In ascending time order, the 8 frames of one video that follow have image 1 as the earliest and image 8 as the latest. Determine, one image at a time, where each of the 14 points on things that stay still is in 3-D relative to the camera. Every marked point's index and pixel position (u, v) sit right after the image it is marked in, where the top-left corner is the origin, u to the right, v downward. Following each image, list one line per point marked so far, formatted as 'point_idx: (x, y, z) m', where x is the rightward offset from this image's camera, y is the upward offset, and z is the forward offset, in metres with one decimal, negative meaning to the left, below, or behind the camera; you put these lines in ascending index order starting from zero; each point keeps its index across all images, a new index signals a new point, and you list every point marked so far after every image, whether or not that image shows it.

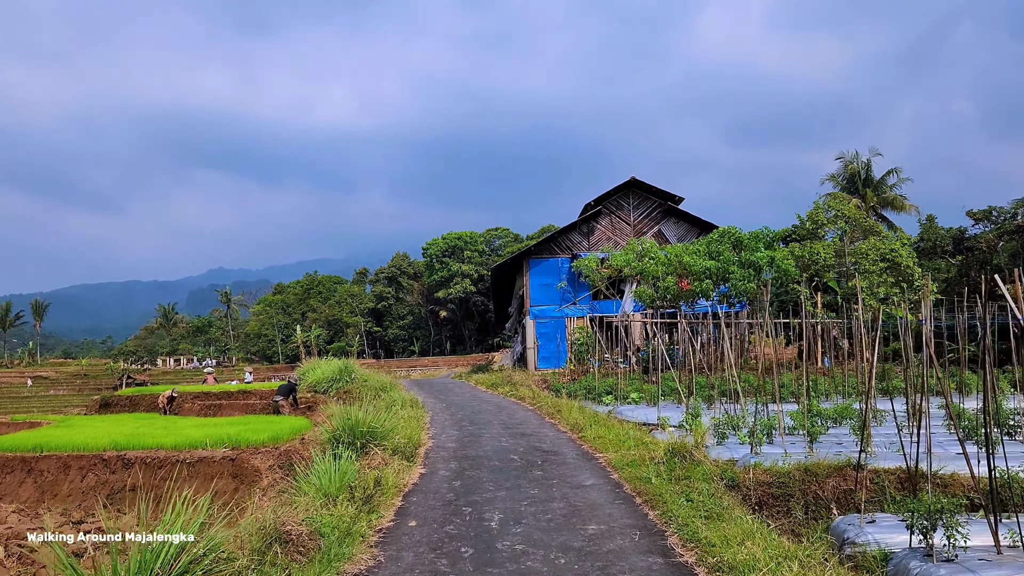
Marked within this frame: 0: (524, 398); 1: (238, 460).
0: (+0.3, -2.8, +15.2) m
1: (-2.8, -1.8, +6.4) m
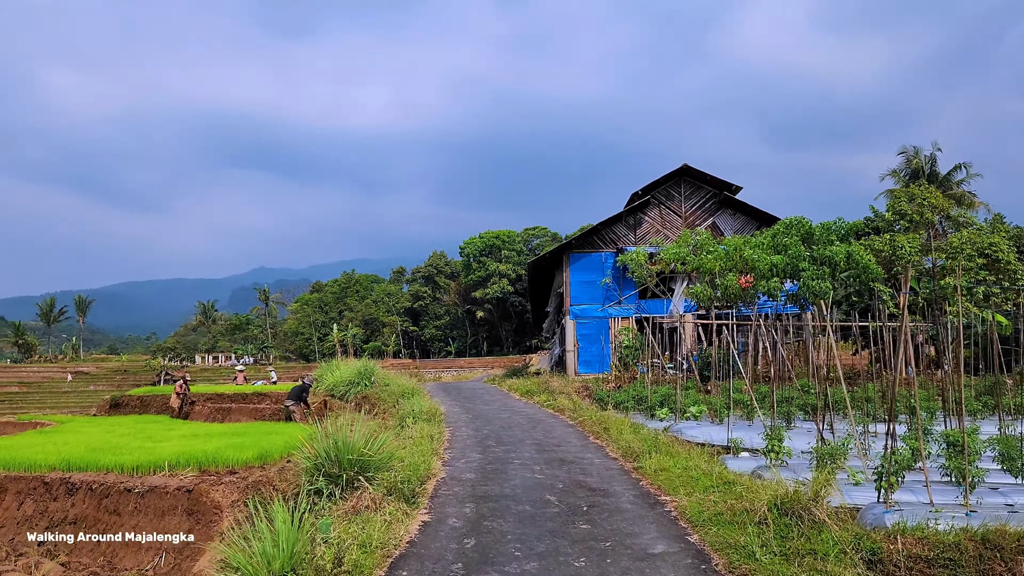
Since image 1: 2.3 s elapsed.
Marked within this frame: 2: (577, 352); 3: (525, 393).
0: (+1.2, -2.7, +13.3) m
1: (-2.5, -1.6, +4.8) m
2: (+2.0, -2.0, +18.9) m
3: (+0.4, -3.0, +16.9) m
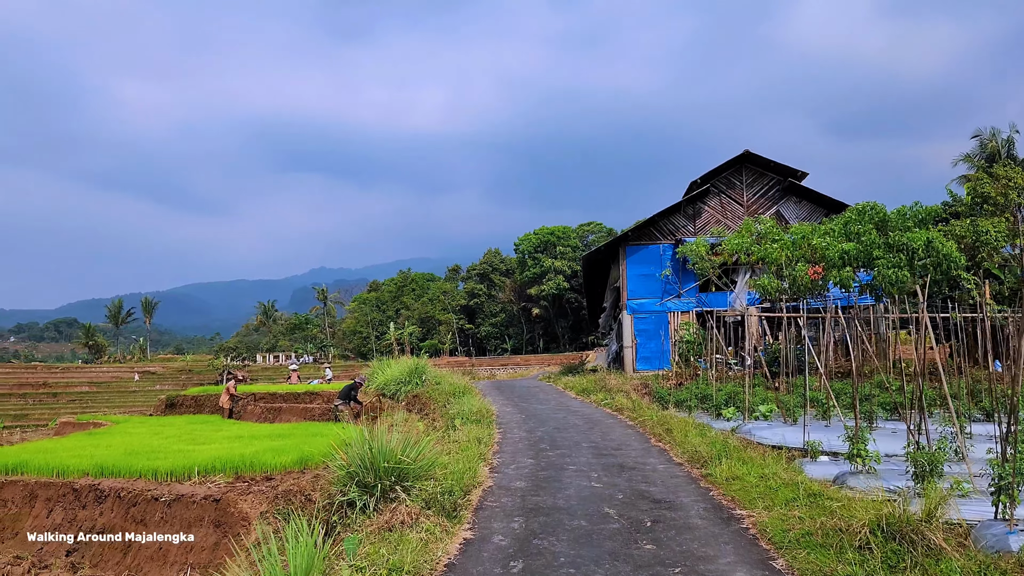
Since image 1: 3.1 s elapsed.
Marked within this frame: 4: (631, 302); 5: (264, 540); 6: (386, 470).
0: (+2.3, -2.5, +12.6) m
1: (-2.2, -1.6, +4.4) m
2: (+3.7, -1.8, +18.1) m
3: (+1.9, -2.8, +16.2) m
4: (+3.6, -0.4, +18.2) m
5: (-1.7, -1.7, +4.1) m
6: (-0.9, -1.4, +4.5) m
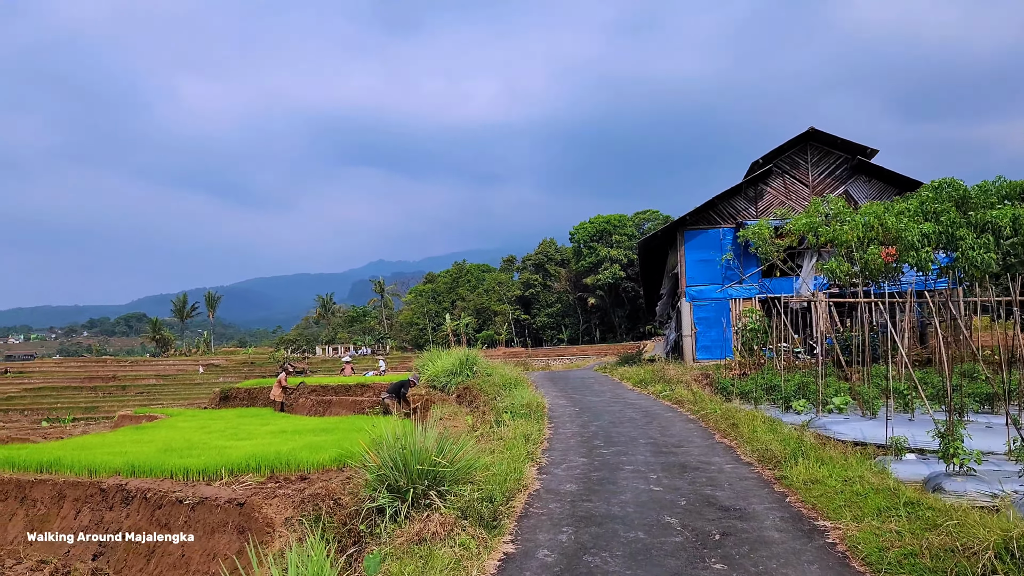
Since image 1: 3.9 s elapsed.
0: (+3.4, -2.2, +11.9) m
1: (-1.8, -1.5, +4.1) m
2: (+5.2, -1.4, +17.2) m
3: (+3.3, -2.4, +15.5) m
4: (+5.1, 0.0, +17.3) m
5: (-1.4, -1.6, +3.7) m
6: (-0.6, -1.3, +4.1) m
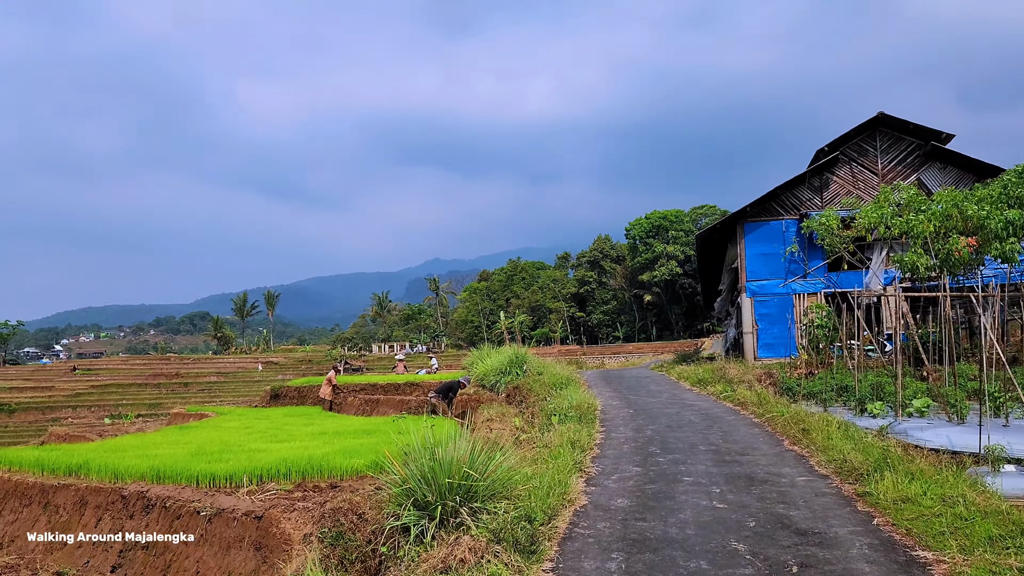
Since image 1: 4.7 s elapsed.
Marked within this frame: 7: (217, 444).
0: (+4.3, -2.1, +11.0) m
1: (-1.6, -1.5, +3.8) m
2: (+6.6, -1.2, +16.2) m
3: (+4.5, -2.3, +14.7) m
4: (+6.5, +0.2, +16.3) m
5: (-1.2, -1.6, +3.3) m
6: (-0.4, -1.2, +3.7) m
7: (-3.2, -1.7, +6.6) m
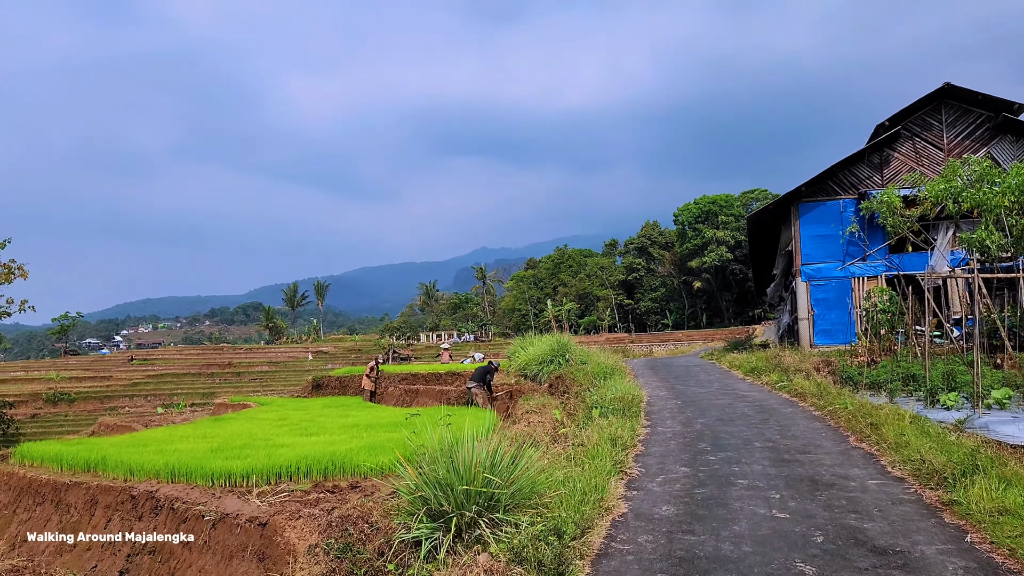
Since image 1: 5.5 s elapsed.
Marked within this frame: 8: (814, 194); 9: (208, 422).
0: (+5.0, -1.8, +10.3) m
1: (-1.4, -1.4, +3.5) m
2: (+7.7, -0.8, +15.2) m
3: (+5.5, -1.9, +13.9) m
4: (+7.6, +0.6, +15.3) m
5: (-1.0, -1.5, +3.0) m
6: (-0.2, -1.1, +3.2) m
7: (-2.9, -1.6, +6.4) m
8: (+7.8, +2.5, +15.2) m
9: (-4.4, -1.9, +8.6) m
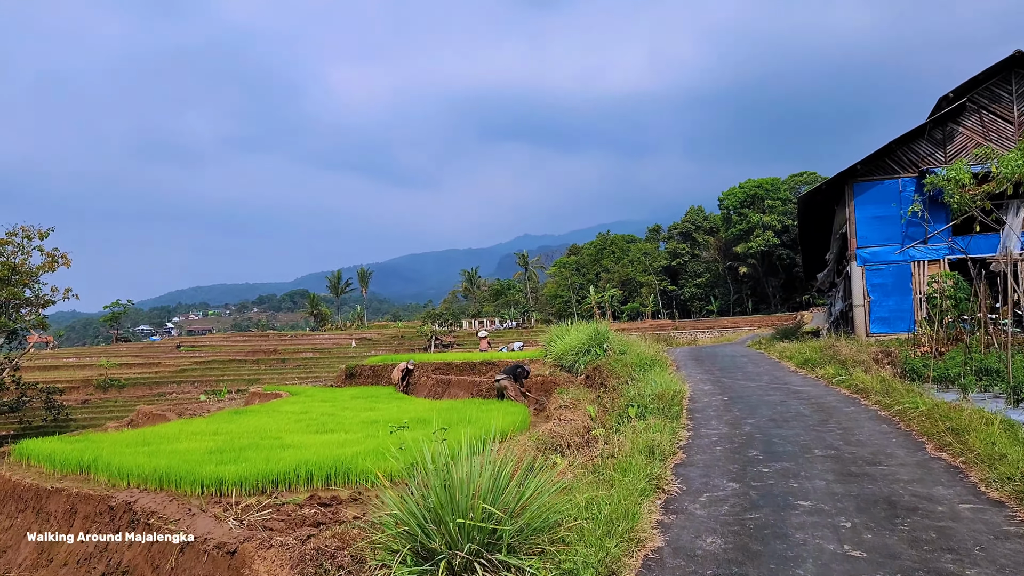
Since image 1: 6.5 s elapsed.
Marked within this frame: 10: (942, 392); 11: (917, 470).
0: (+5.5, -1.6, +9.3) m
1: (-1.4, -1.3, +3.0) m
2: (+8.6, -0.5, +14.0) m
3: (+6.3, -1.6, +12.9) m
4: (+8.4, +0.9, +14.0) m
5: (-1.0, -1.5, +2.5) m
6: (-0.2, -1.1, +2.7) m
7: (-2.6, -1.5, +6.0) m
8: (+8.6, +2.8, +13.9) m
9: (-4.0, -1.8, +8.3) m
10: (+7.0, -1.7, +9.5) m
11: (+3.5, -1.6, +5.1) m
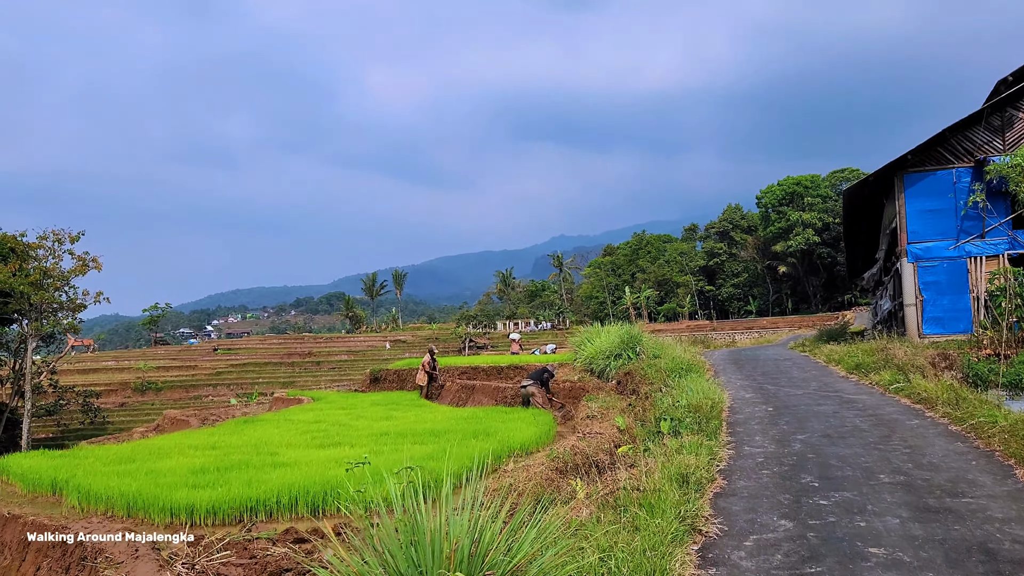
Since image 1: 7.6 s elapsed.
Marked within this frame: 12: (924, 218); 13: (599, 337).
0: (+5.9, -1.6, +8.3) m
1: (-1.4, -1.3, +2.4) m
2: (+9.2, -0.4, +12.8) m
3: (+6.9, -1.6, +11.8) m
4: (+9.1, +1.0, +12.9) m
5: (-1.1, -1.5, +1.9) m
6: (-0.3, -1.1, +2.0) m
7: (-2.4, -1.5, +5.6) m
8: (+9.3, +2.8, +12.8) m
9: (-3.6, -1.8, +7.9) m
10: (+7.3, -1.7, +8.5) m
11: (+3.6, -1.5, +4.3) m
12: (+9.3, +1.6, +12.8) m
13: (+1.9, -1.1, +12.6) m
